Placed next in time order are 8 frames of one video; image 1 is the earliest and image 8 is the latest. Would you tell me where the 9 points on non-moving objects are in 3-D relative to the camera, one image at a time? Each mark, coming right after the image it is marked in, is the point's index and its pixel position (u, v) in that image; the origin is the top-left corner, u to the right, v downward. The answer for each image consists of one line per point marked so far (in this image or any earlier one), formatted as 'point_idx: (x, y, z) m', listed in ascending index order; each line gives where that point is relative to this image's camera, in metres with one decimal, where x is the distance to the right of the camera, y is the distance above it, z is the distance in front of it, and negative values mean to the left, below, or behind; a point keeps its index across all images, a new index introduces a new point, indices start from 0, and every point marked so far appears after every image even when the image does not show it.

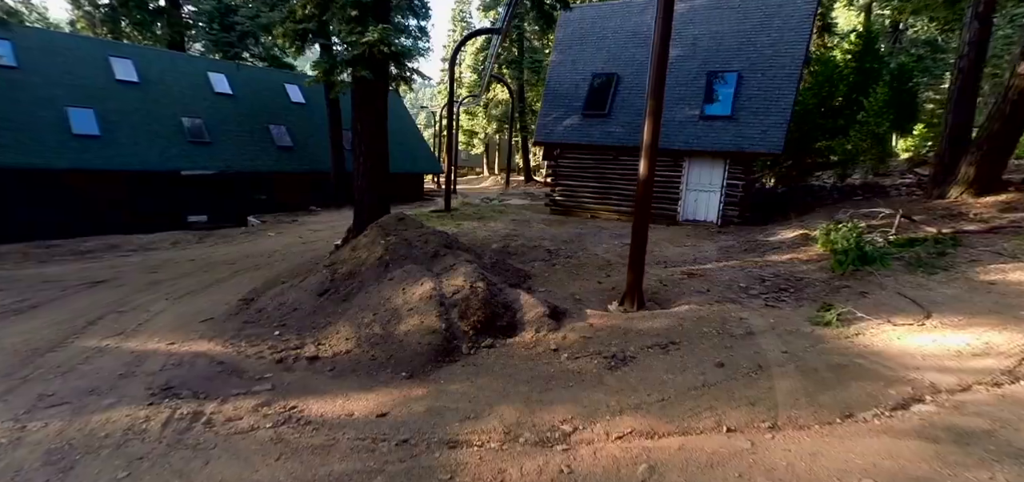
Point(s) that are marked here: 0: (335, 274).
0: (-2.8, -0.5, +7.2) m
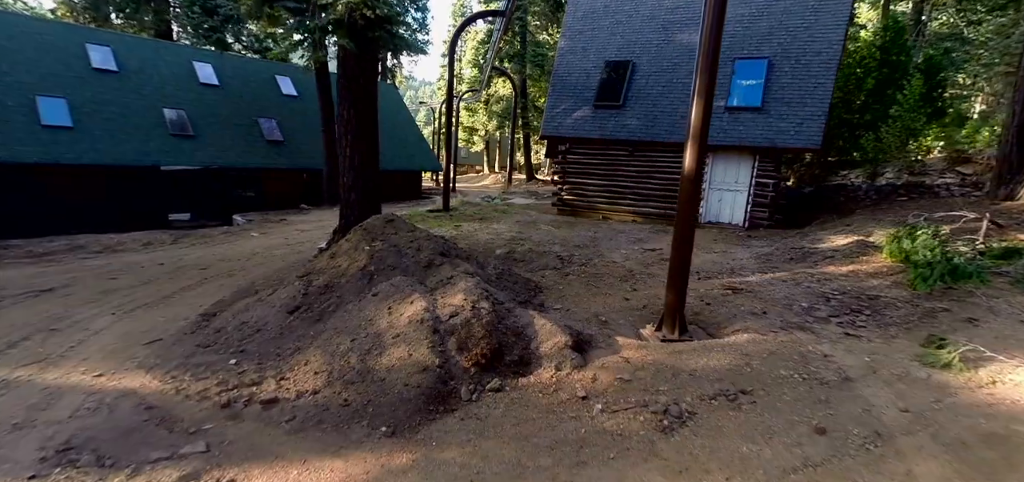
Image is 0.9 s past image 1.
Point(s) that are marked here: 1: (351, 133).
0: (-2.7, -0.6, +6.0) m
1: (-3.2, +2.1, +8.8) m
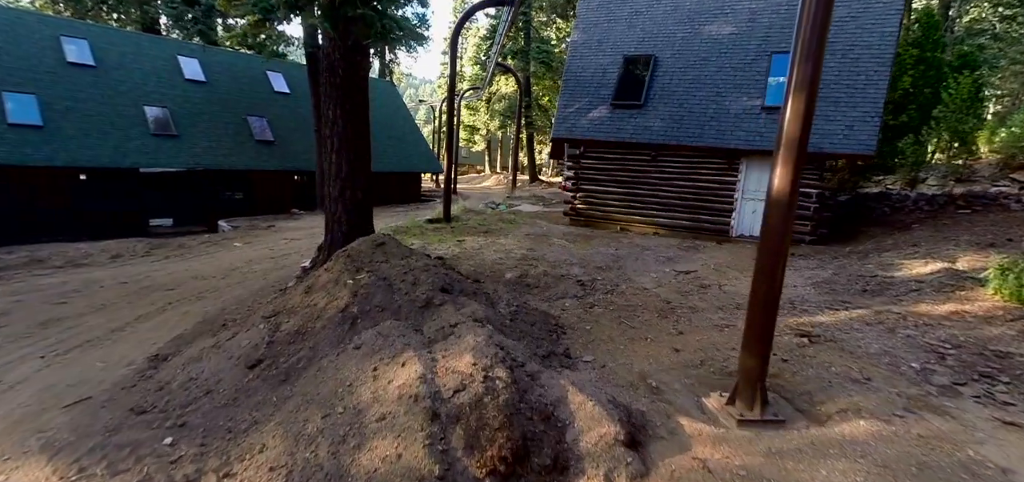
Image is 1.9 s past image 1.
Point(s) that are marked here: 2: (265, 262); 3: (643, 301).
0: (-2.5, -0.9, +4.8) m
1: (-2.9, +1.8, +7.6) m
2: (-6.0, -0.5, +11.0) m
3: (+1.9, -0.8, +6.4) m
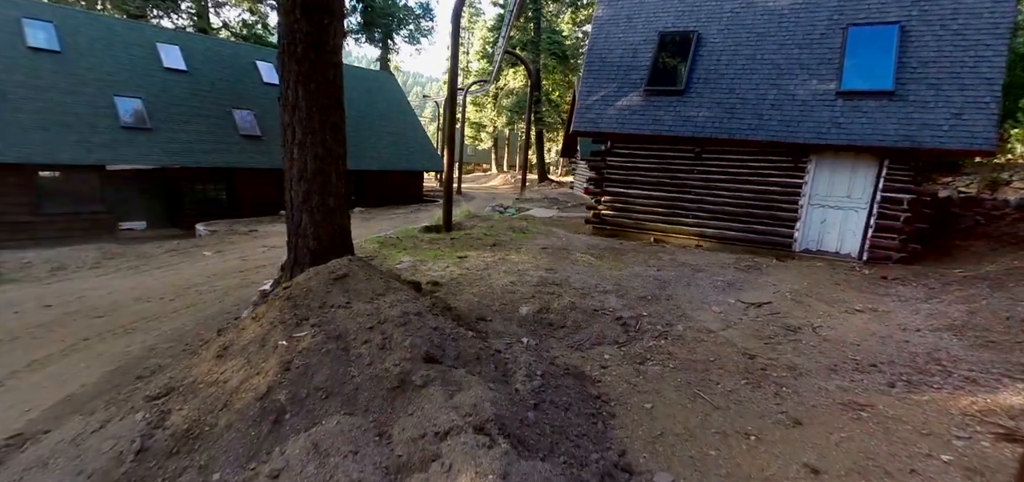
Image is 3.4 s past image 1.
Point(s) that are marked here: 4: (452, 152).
0: (-2.3, -1.2, +3.0) m
1: (-2.7, +1.5, +5.8) m
2: (-5.8, -0.7, +9.3) m
3: (+2.0, -1.1, +4.6) m
4: (-1.4, +1.9, +10.0) m
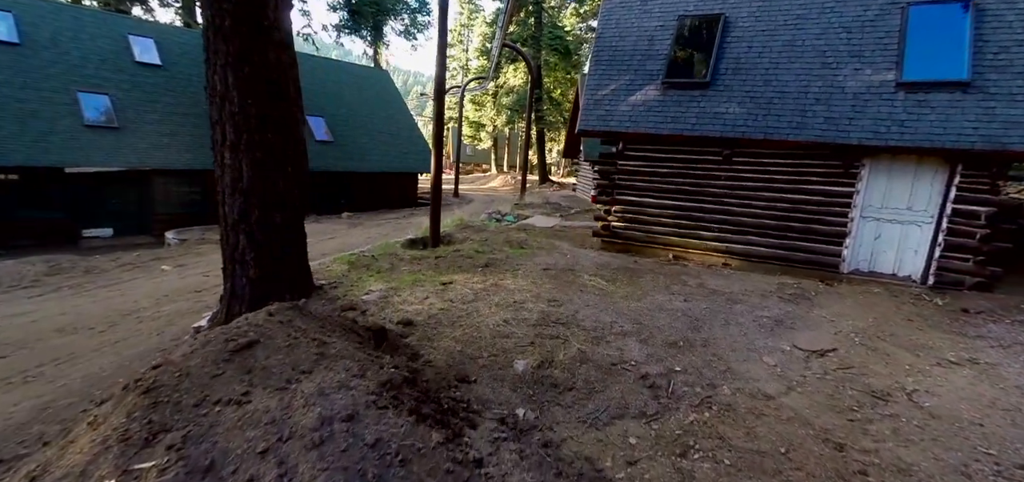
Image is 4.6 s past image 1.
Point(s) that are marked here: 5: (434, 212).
0: (-2.4, -1.5, +1.7) m
1: (-2.8, +1.2, +4.5) m
2: (-5.9, -1.0, +8.0) m
3: (+2.0, -1.4, +3.3) m
4: (-1.4, +1.6, +8.7) m
5: (-1.5, +0.6, +8.8) m
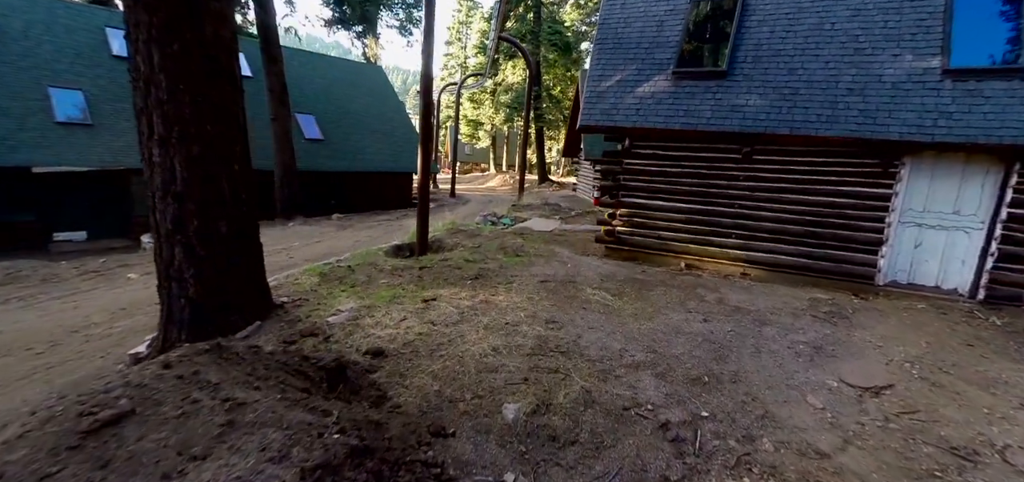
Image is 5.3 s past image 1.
0: (-2.5, -1.6, +0.9) m
1: (-2.9, +1.1, +3.7) m
2: (-5.9, -1.2, +7.2) m
3: (+1.9, -1.6, +2.5) m
4: (-1.5, +1.5, +7.9) m
5: (-1.6, +0.4, +8.0) m
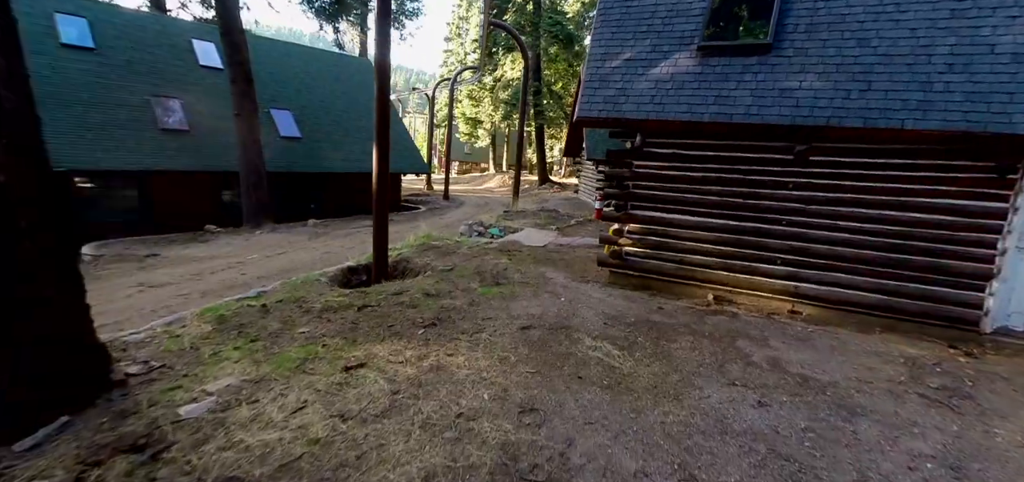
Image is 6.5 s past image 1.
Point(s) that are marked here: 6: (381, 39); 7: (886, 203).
0: (-2.8, -2.0, -0.7) m
1: (-3.2, +0.8, +2.1) m
2: (-6.2, -1.5, +5.6) m
3: (+1.6, -1.9, +0.8) m
4: (-1.8, +1.2, +6.2) m
5: (-1.9, +0.1, +6.3) m
6: (-1.7, +2.7, +6.0) m
7: (+4.0, +0.4, +4.7) m
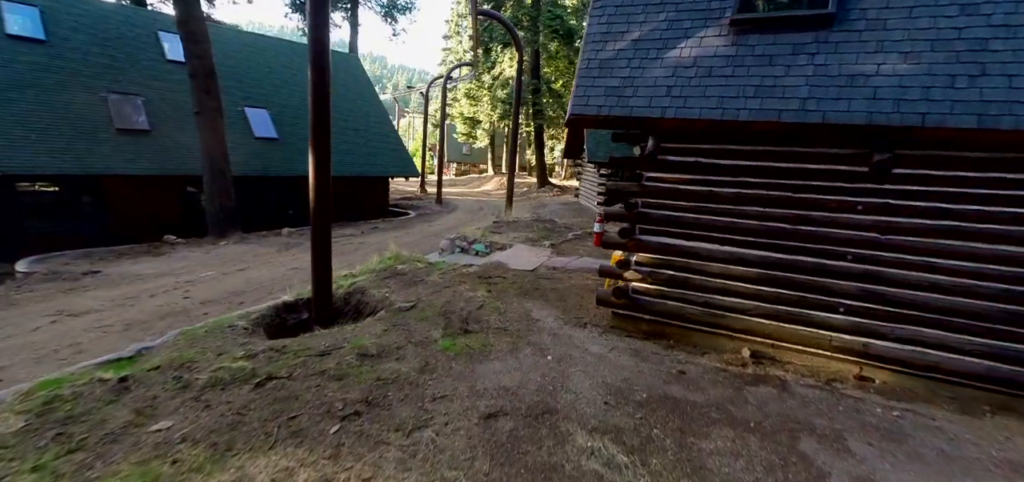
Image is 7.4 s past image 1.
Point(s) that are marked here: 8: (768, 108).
0: (-3.1, -2.3, -2.1) m
1: (-3.5, +0.4, +0.7) m
2: (-6.5, -1.8, +4.3) m
3: (+1.3, -2.2, -0.6) m
4: (-2.1, +0.9, +4.9) m
5: (-2.1, -0.2, +5.0) m
6: (-2.0, +2.3, +4.6) m
7: (+3.7, 0.0, +3.4) m
8: (+2.1, +1.1, +3.7) m
